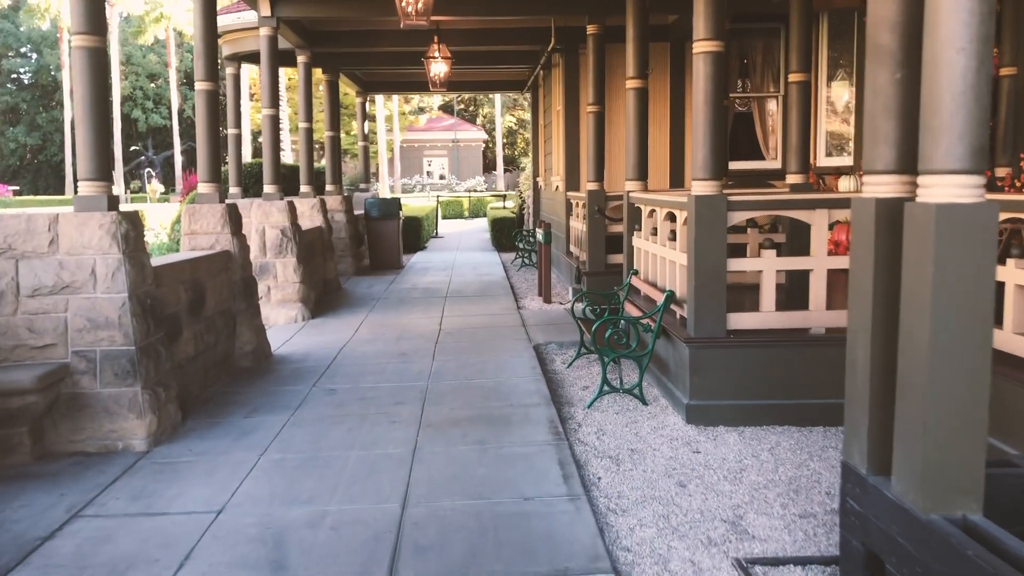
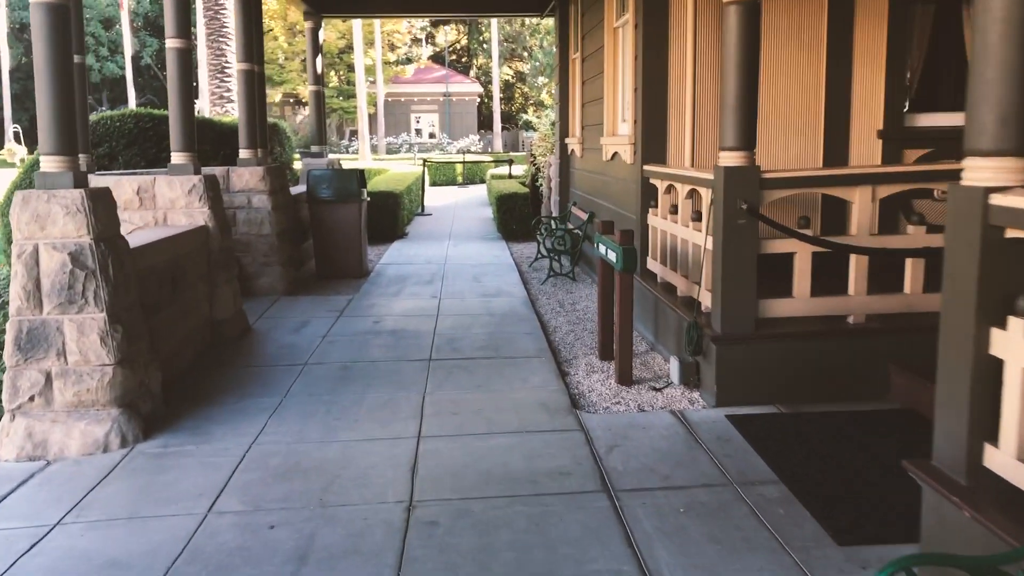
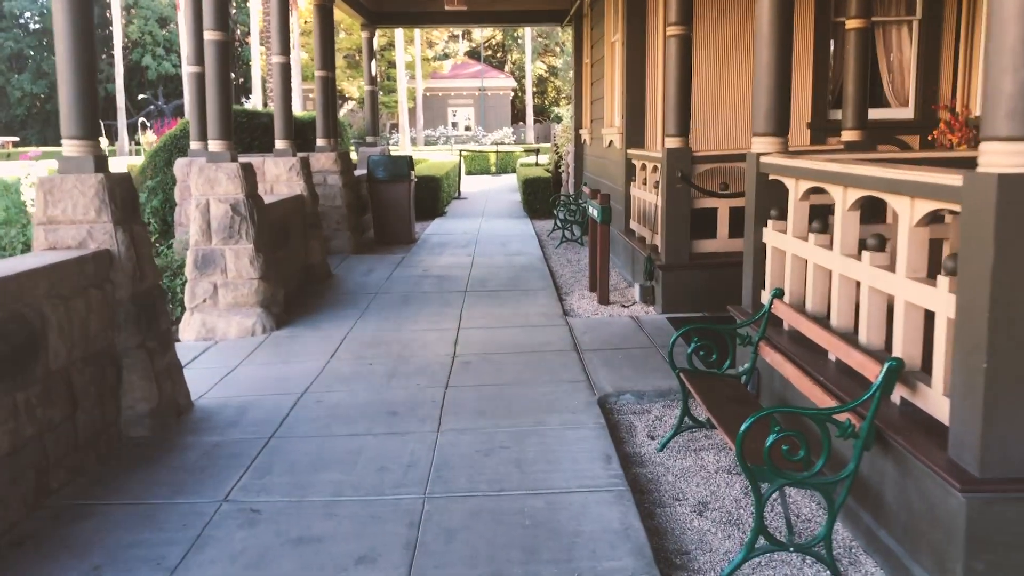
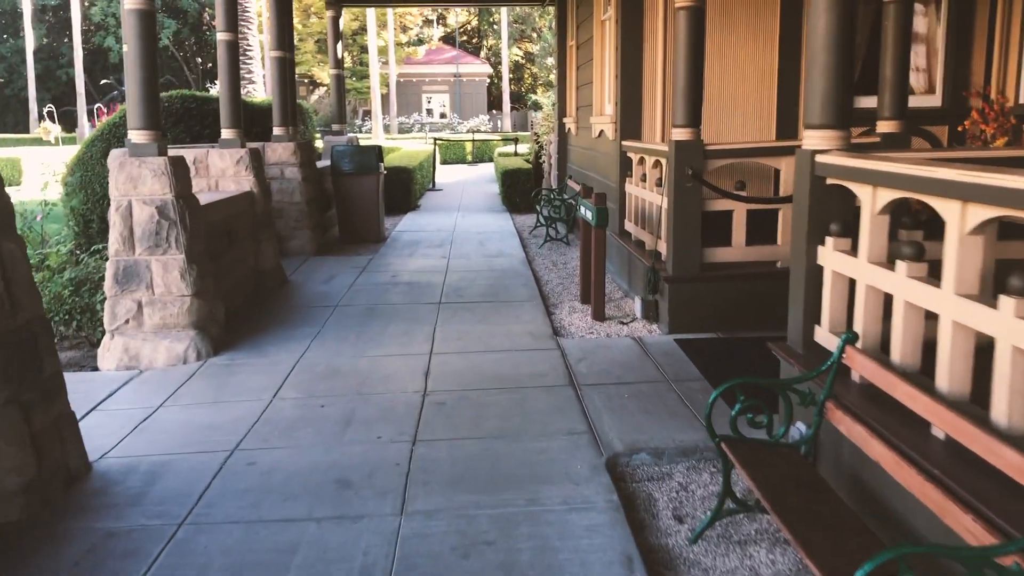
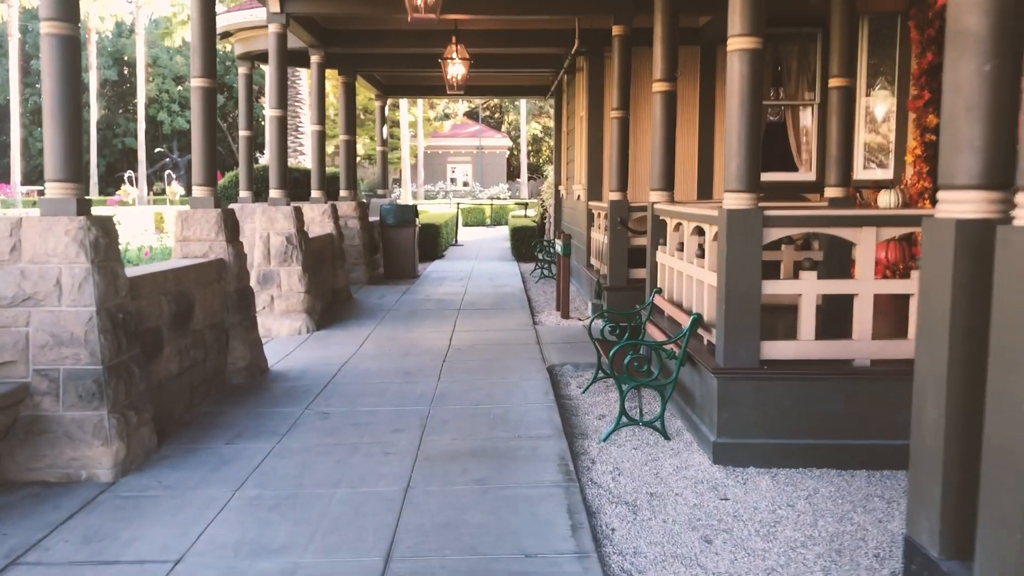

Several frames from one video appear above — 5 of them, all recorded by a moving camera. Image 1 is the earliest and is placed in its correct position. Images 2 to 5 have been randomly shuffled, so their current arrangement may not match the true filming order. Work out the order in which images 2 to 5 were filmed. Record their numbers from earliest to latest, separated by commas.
5, 3, 4, 2
